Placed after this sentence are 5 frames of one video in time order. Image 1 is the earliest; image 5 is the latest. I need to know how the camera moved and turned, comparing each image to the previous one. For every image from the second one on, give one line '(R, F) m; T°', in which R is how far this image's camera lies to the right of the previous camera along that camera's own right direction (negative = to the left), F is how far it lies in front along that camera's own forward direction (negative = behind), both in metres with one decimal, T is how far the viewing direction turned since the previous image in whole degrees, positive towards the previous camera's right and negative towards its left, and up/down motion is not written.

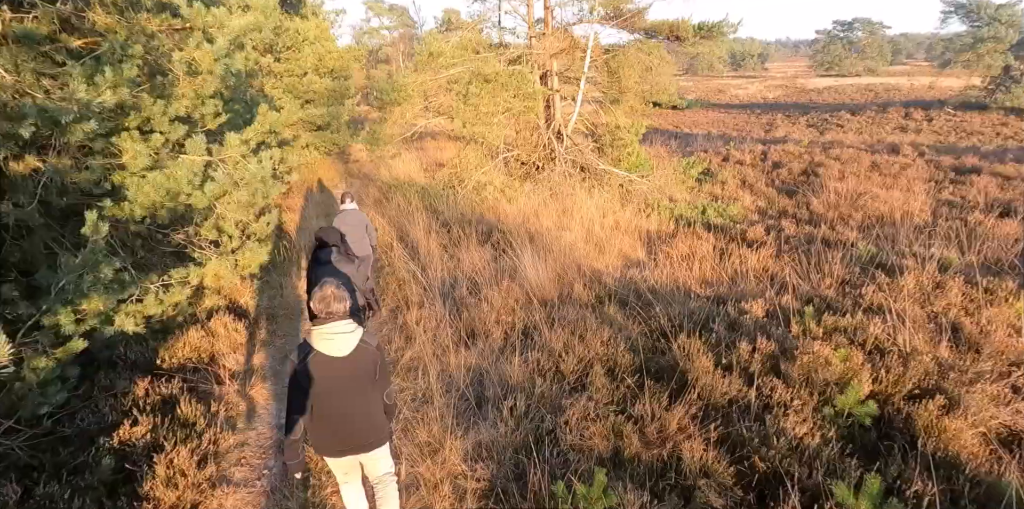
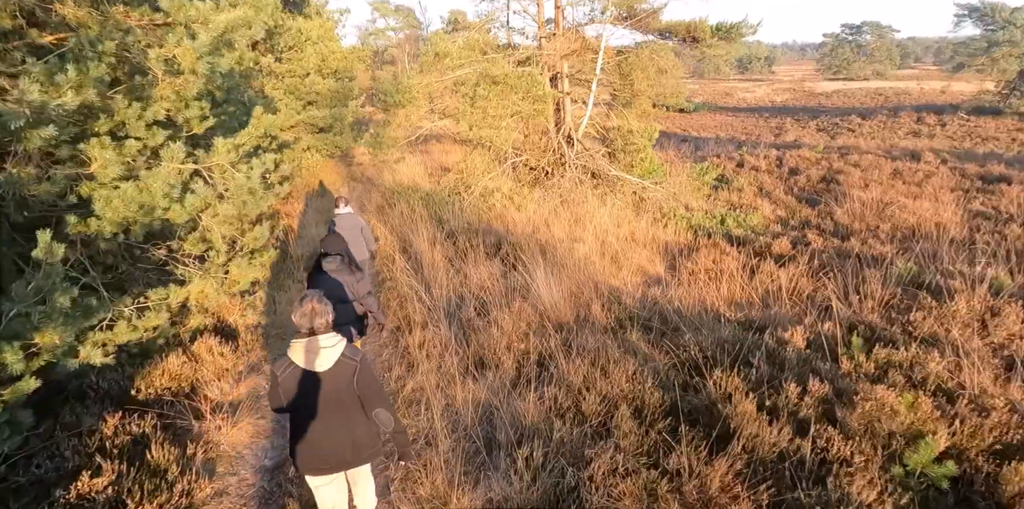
(-0.1, +0.5) m; 0°
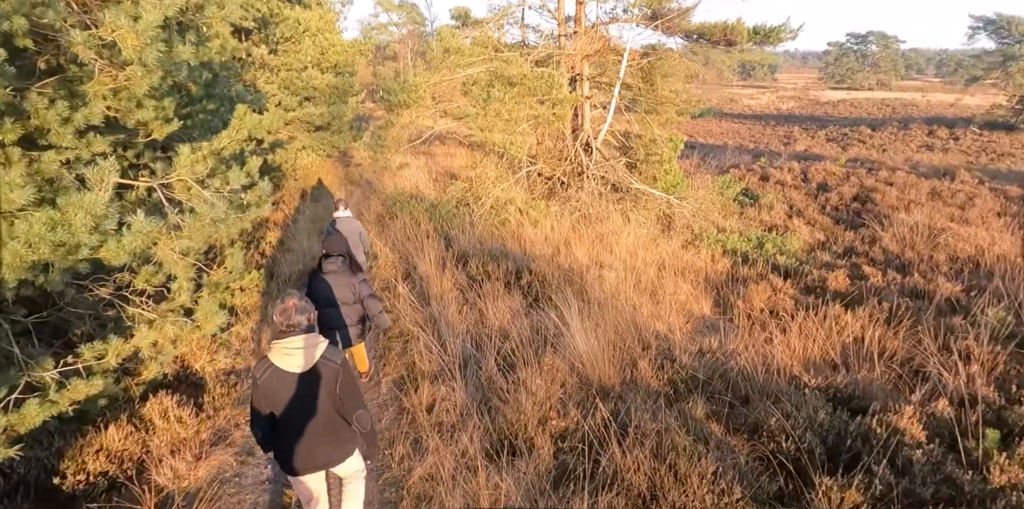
(-0.3, +1.0) m; 0°
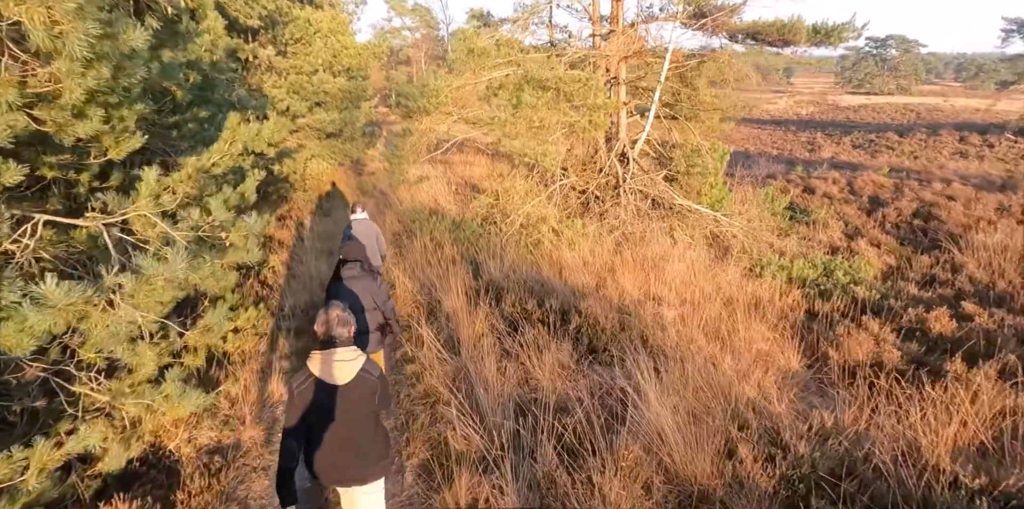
(-0.3, +1.0) m; -1°
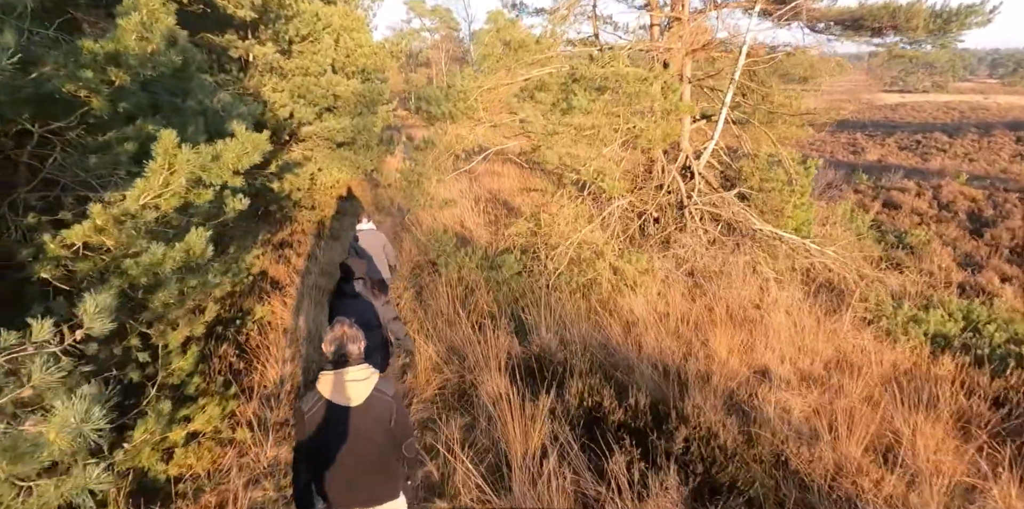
(-0.4, +1.6) m; -2°
